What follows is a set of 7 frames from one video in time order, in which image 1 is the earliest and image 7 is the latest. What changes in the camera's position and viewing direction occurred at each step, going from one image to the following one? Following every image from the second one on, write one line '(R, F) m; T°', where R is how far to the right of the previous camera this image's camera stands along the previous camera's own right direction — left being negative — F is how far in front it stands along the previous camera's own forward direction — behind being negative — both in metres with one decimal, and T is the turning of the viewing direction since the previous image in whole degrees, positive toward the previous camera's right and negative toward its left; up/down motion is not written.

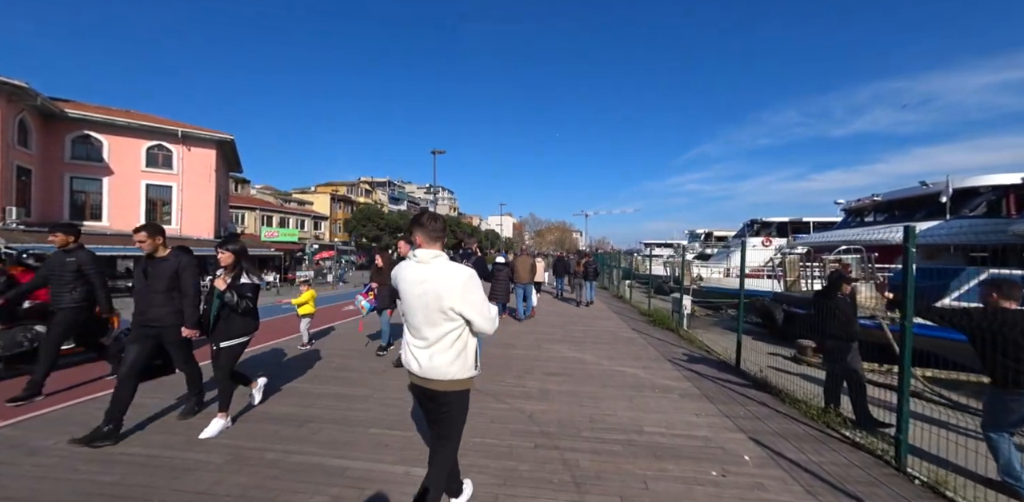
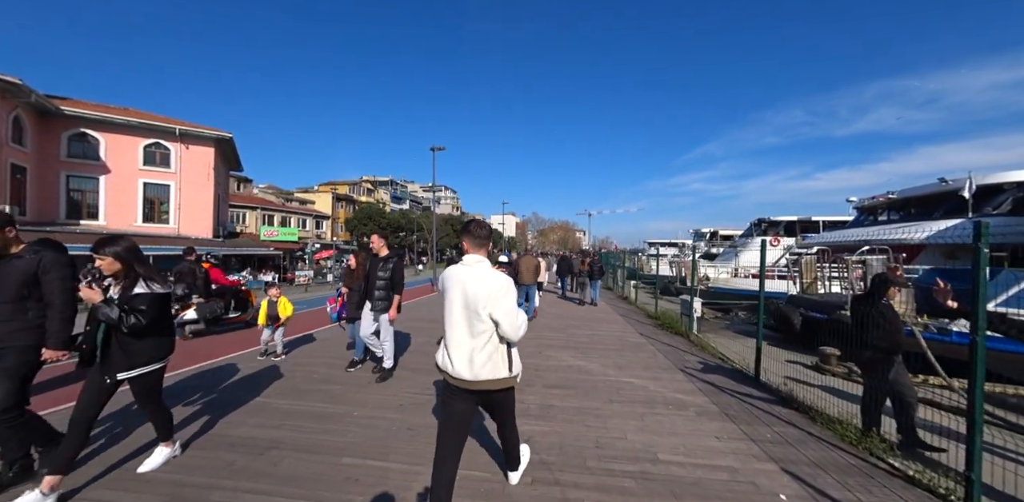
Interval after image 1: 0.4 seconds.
(+0.1, +0.5) m; 0°
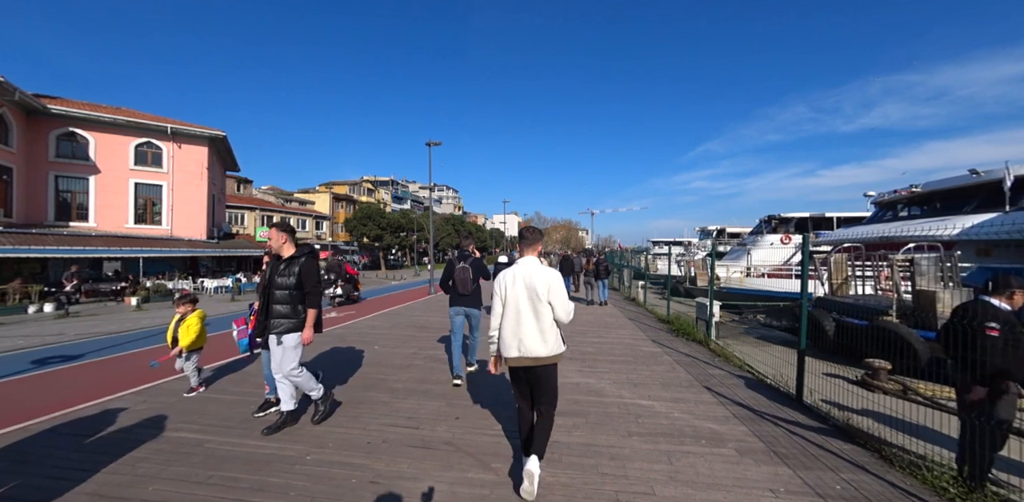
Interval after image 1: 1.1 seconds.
(+0.1, +0.9) m; 0°
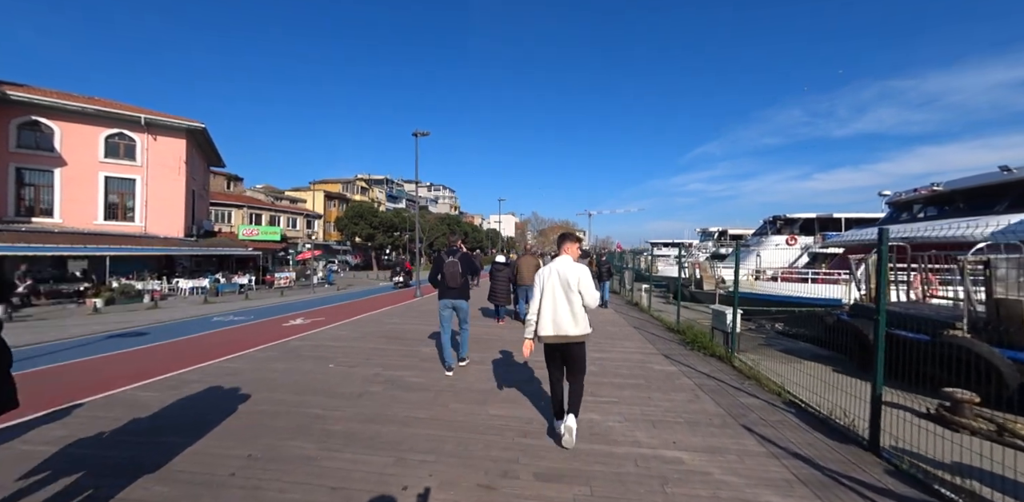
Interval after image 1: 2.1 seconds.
(+0.2, +1.3) m; 0°
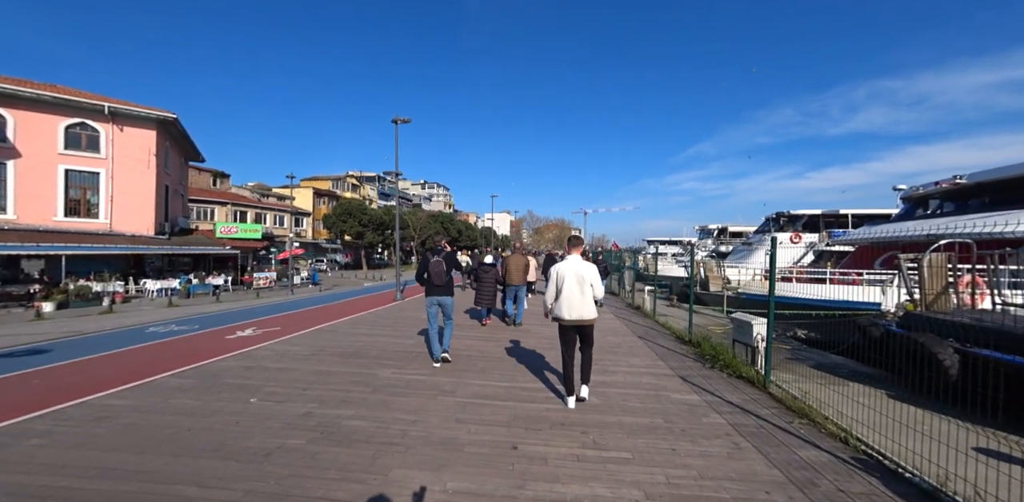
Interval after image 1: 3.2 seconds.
(+0.2, +1.4) m; +1°
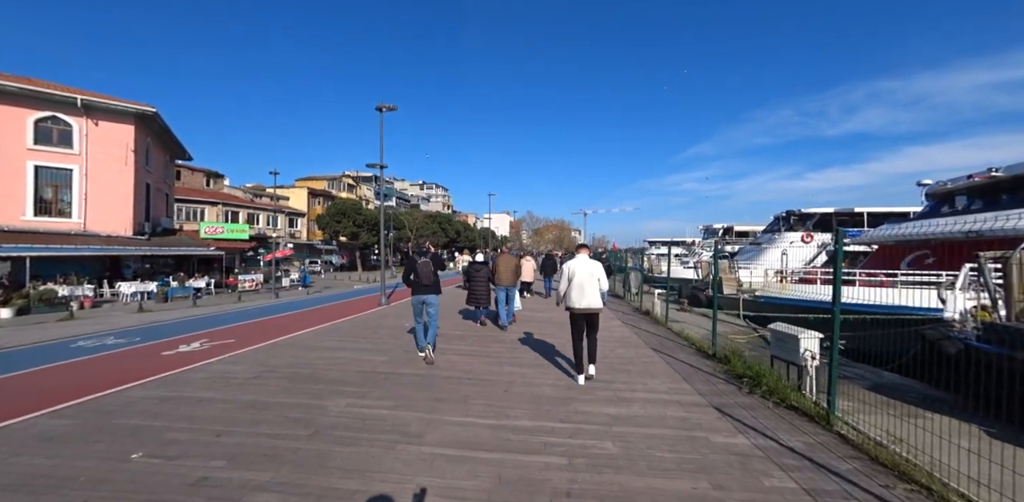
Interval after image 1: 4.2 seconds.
(+0.1, +1.2) m; 0°
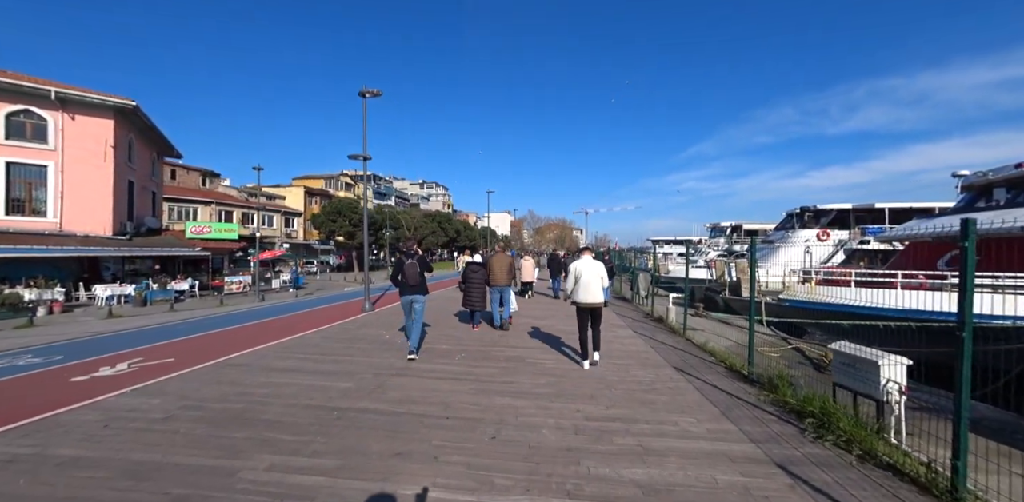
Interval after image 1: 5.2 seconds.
(+0.1, +1.3) m; 0°
